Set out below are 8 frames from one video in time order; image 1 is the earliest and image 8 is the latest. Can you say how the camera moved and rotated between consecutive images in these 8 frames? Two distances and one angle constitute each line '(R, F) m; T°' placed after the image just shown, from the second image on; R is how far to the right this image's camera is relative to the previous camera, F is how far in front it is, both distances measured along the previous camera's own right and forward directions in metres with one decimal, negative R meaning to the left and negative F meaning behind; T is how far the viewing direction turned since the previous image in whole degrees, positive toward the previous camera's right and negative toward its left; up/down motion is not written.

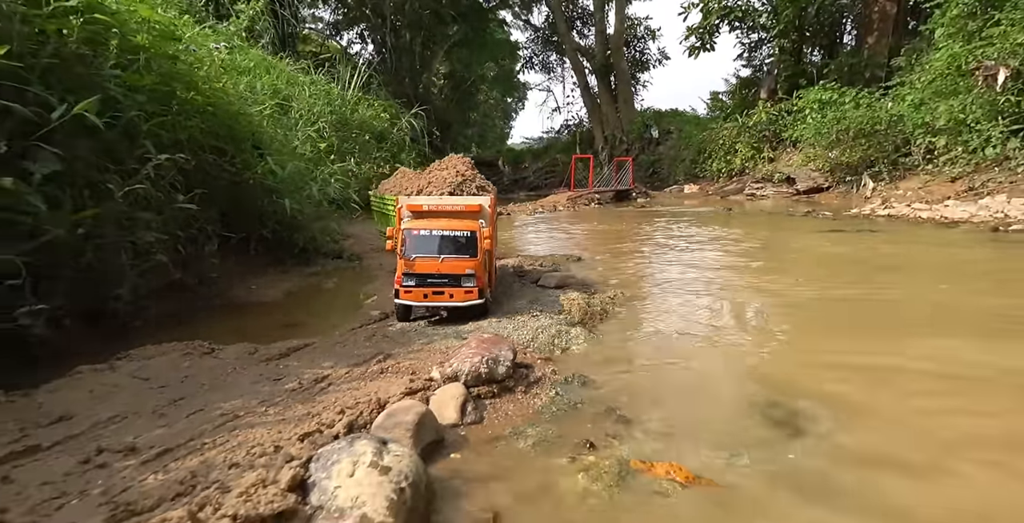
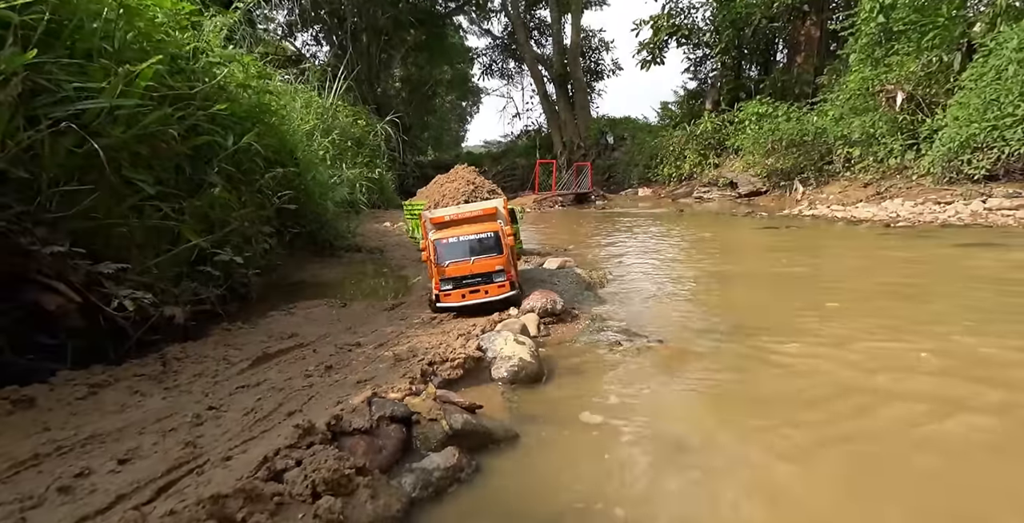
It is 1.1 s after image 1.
(-1.1, -2.3) m; +5°
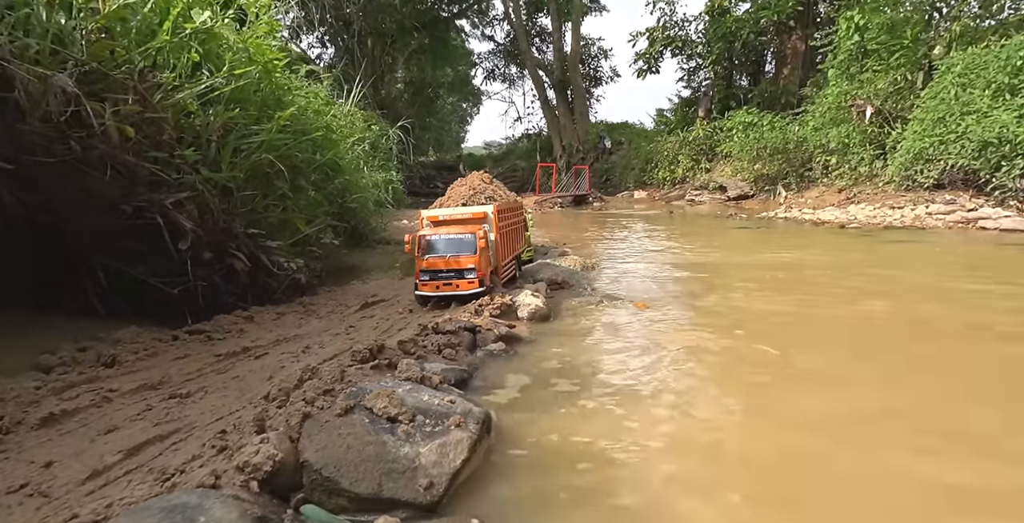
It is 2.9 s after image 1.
(-0.3, -2.3) m; 0°
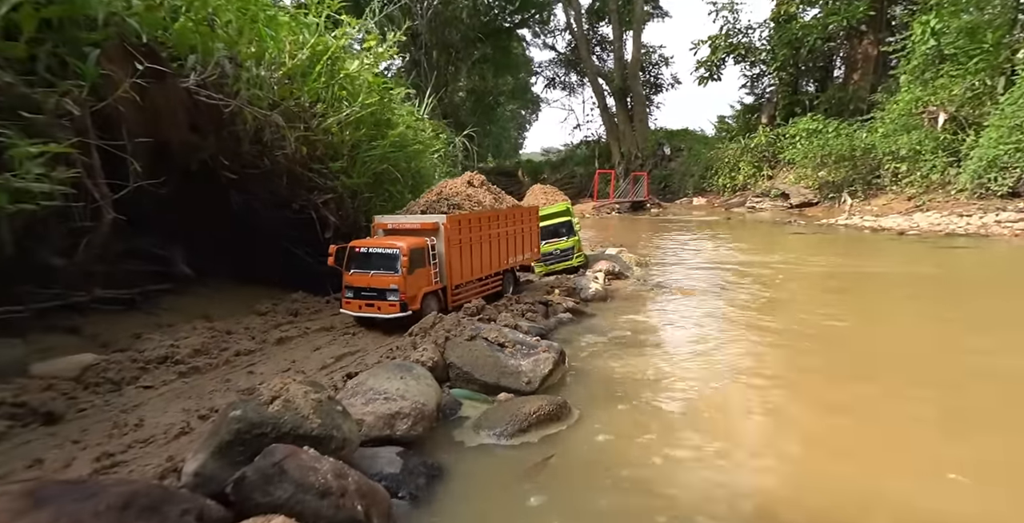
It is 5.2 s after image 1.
(-0.1, -1.4) m; -6°
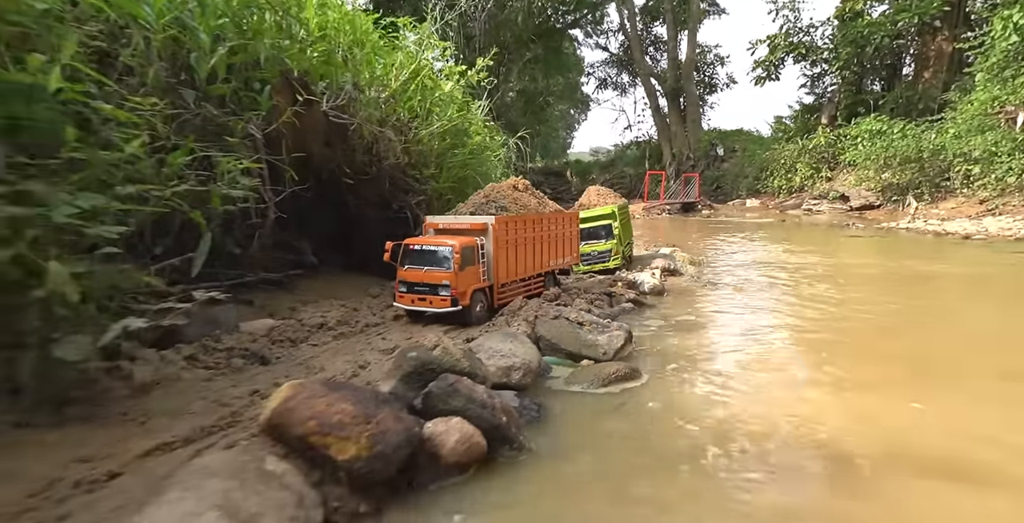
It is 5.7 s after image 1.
(-0.3, -1.0) m; -5°
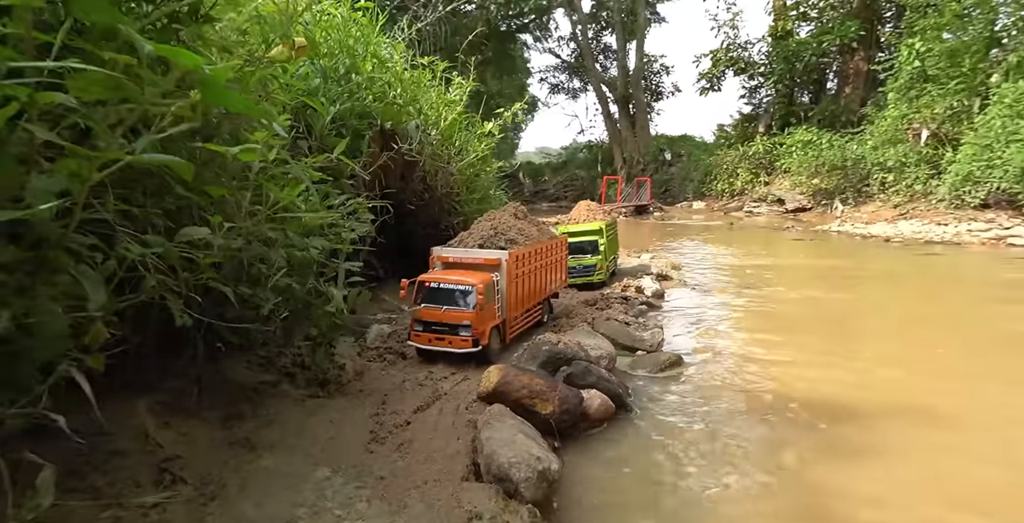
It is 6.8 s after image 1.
(-1.4, -1.4) m; +6°
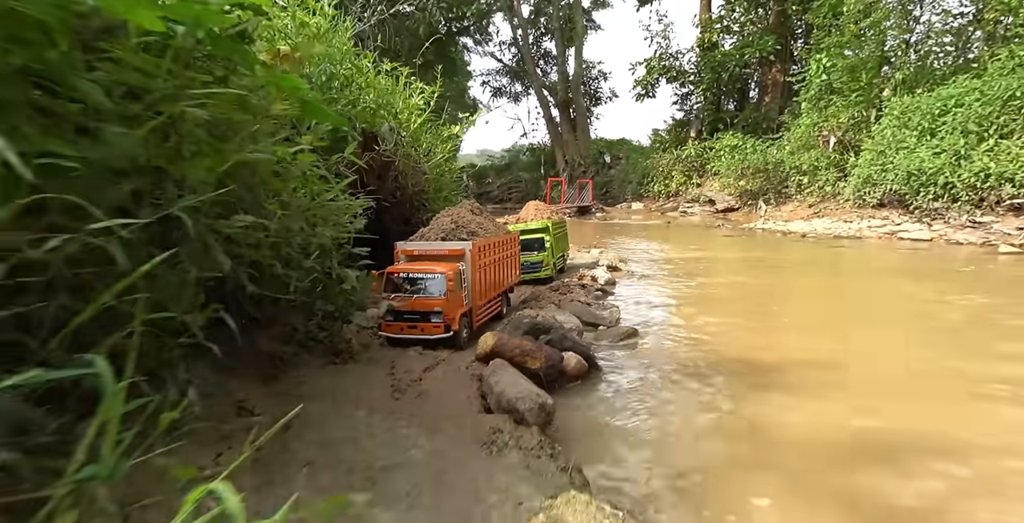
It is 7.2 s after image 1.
(-0.4, -0.8) m; +6°
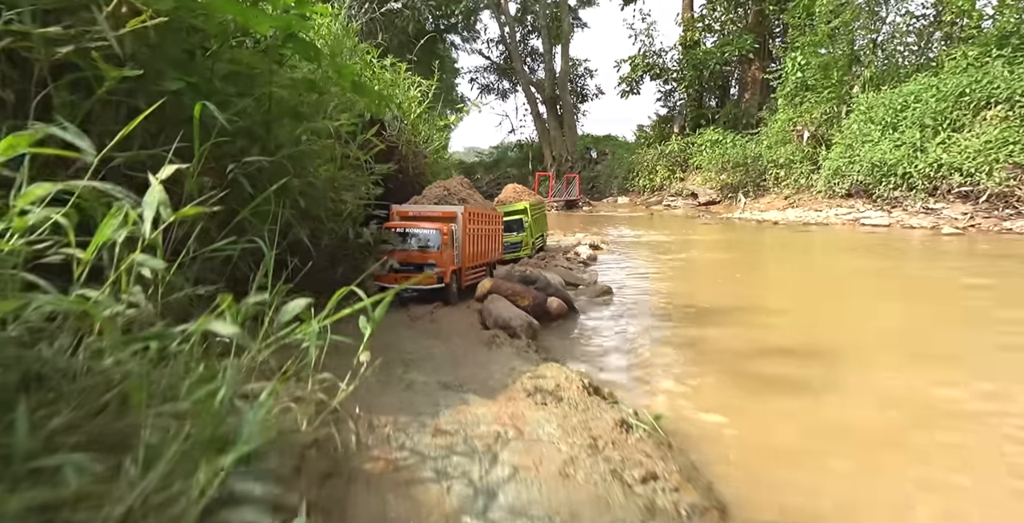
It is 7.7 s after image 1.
(-0.1, -1.1) m; +1°
